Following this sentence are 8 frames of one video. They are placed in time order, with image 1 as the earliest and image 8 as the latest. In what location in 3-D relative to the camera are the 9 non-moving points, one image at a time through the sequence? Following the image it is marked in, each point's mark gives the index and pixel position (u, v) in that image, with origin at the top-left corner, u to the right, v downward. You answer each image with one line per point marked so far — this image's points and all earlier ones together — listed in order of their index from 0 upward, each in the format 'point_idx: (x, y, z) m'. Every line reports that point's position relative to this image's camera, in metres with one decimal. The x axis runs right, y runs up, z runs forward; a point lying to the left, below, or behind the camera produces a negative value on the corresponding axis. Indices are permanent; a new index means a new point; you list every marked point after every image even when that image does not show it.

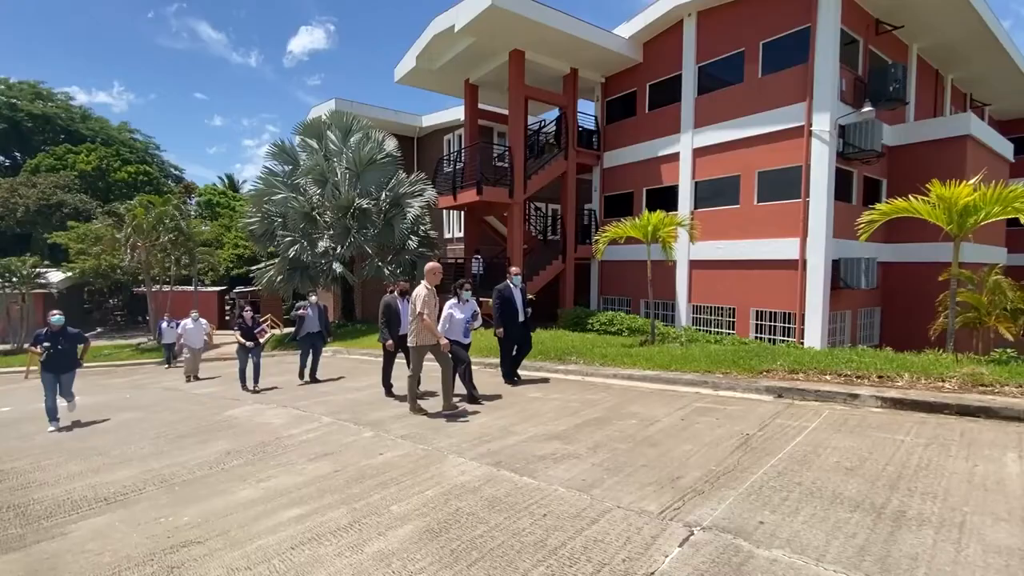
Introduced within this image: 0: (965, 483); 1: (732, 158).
0: (+2.8, -1.2, +3.0) m
1: (+6.5, +3.7, +13.7) m
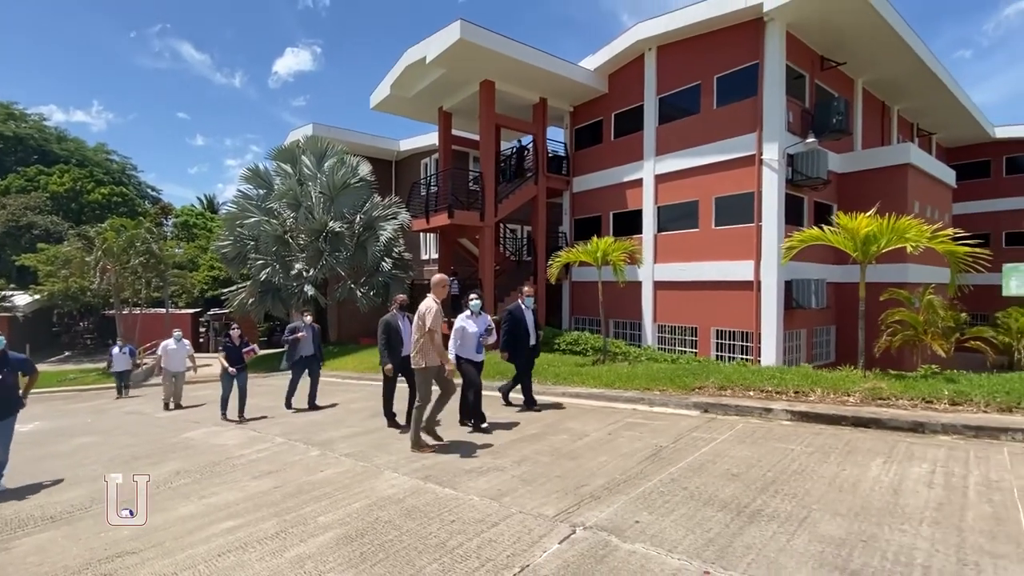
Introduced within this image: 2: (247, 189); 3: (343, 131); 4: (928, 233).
0: (+2.2, -1.4, +3.4) m
1: (+5.5, +3.1, +14.4) m
2: (-9.8, +3.6, +17.6) m
3: (-6.9, +6.5, +19.7) m
4: (+5.3, +0.7, +6.1) m
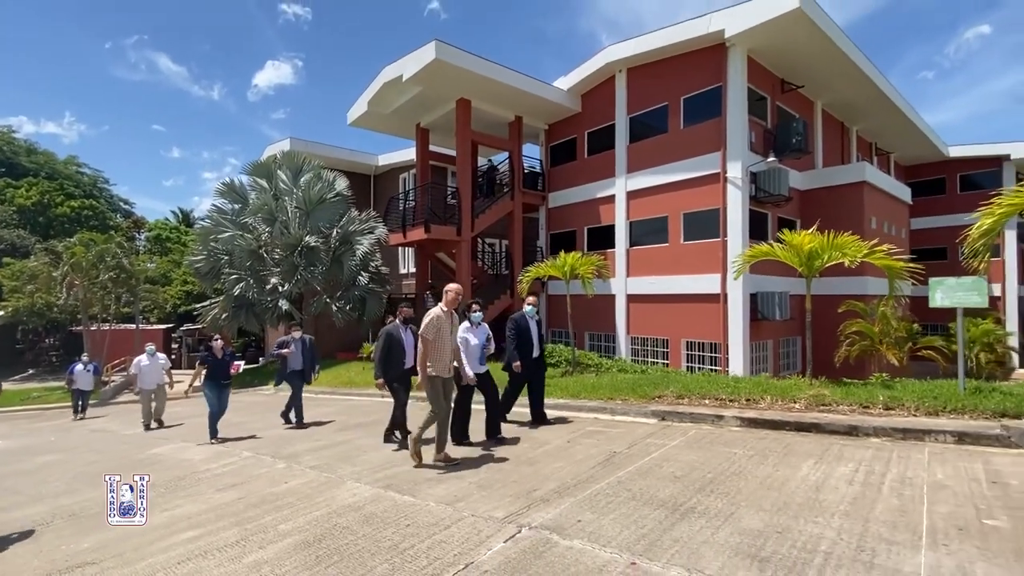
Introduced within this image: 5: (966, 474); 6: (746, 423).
0: (+1.8, -1.5, +3.7) m
1: (+4.7, +2.7, +14.9) m
2: (-10.7, +3.1, +17.6) m
3: (-7.9, +5.9, +19.8) m
4: (+4.8, +0.5, +6.5) m
5: (+3.4, -1.4, +3.6) m
6: (+2.7, -1.6, +5.5) m
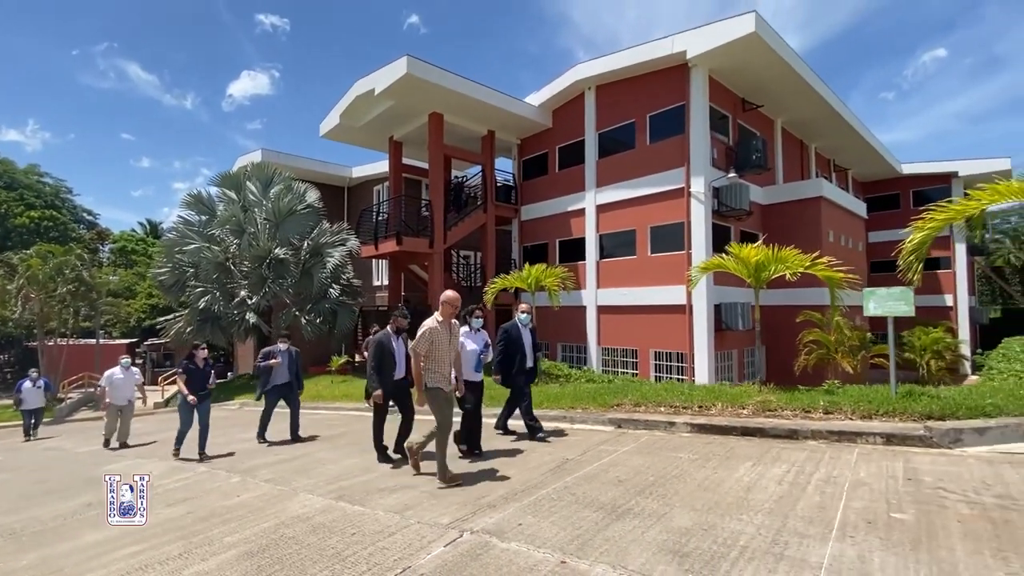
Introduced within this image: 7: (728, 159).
0: (+1.4, -1.6, +3.8) m
1: (+3.8, +2.4, +15.3) m
2: (-11.7, +2.6, +17.3) m
3: (-9.0, +5.4, +19.7) m
4: (+4.3, +0.4, +6.8) m
5: (+3.0, -1.5, +3.9) m
6: (+2.2, -1.7, +5.7) m
7: (+6.9, +4.1, +15.2) m
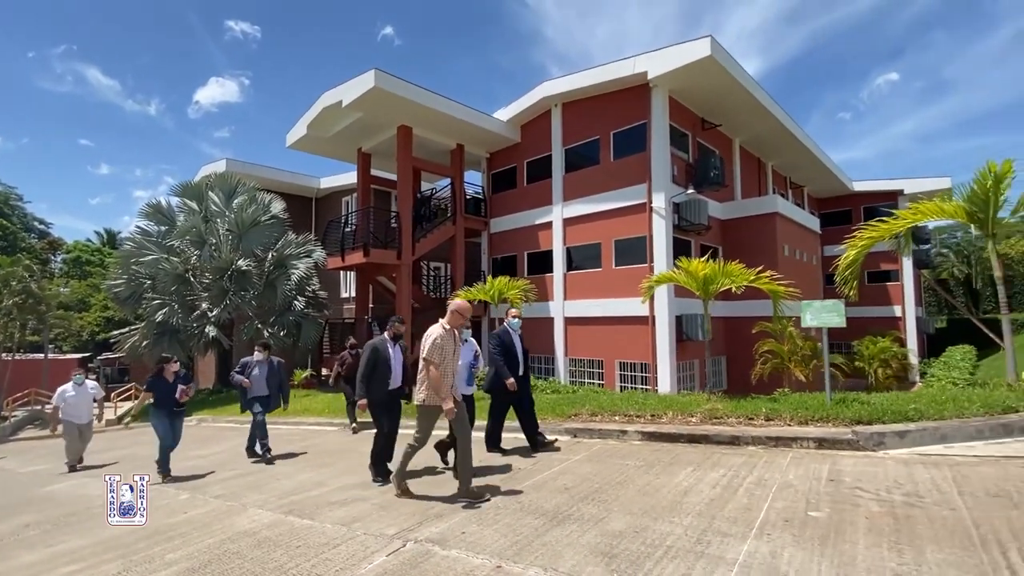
0: (+1.0, -1.7, +4.0) m
1: (+2.7, +2.0, +15.7) m
2: (-12.8, +2.2, +16.8) m
3: (-10.3, +4.9, +19.4) m
4: (+3.7, +0.2, +7.2) m
5: (+2.6, -1.6, +4.1) m
6: (+1.7, -1.8, +5.9) m
7: (+5.8, +3.7, +15.7) m
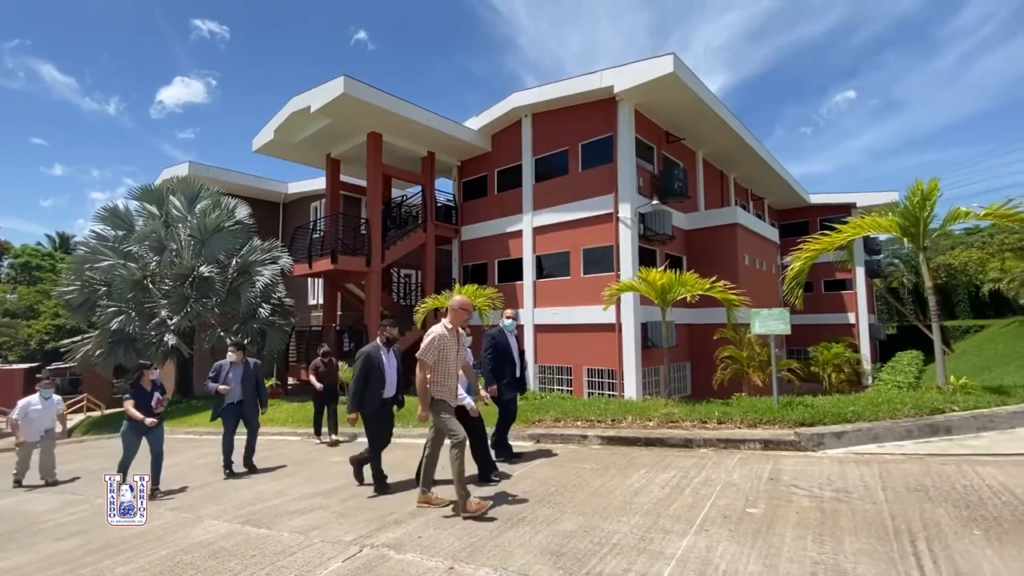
0: (+0.6, -1.8, +4.1) m
1: (+1.7, +1.7, +16.0) m
2: (-13.9, +1.9, +16.2) m
3: (-11.5, +4.6, +19.0) m
4: (+3.1, +0.1, +7.5) m
5: (+2.2, -1.7, +4.4) m
6: (+1.2, -2.0, +6.1) m
7: (+4.8, +3.4, +16.2) m
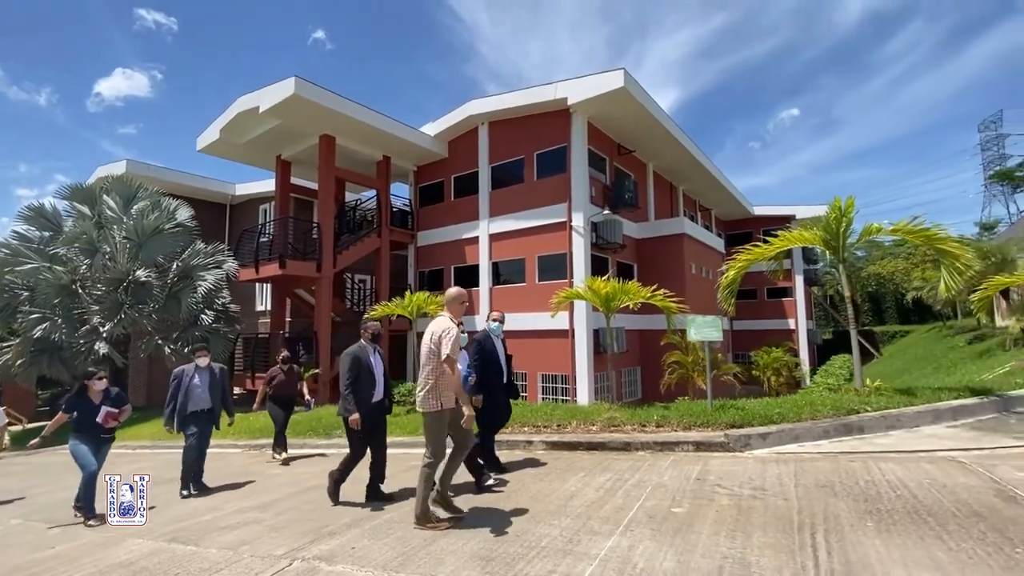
0: (+0.1, -1.9, +4.2) m
1: (+0.2, +1.5, +16.1) m
2: (-15.4, +1.8, +15.1) m
3: (-13.2, +4.4, +18.1) m
4: (+2.3, -0.1, +7.8) m
5: (+1.6, -1.8, +4.6) m
6: (+0.5, -2.1, +6.2) m
7: (+3.2, +3.1, +16.7) m
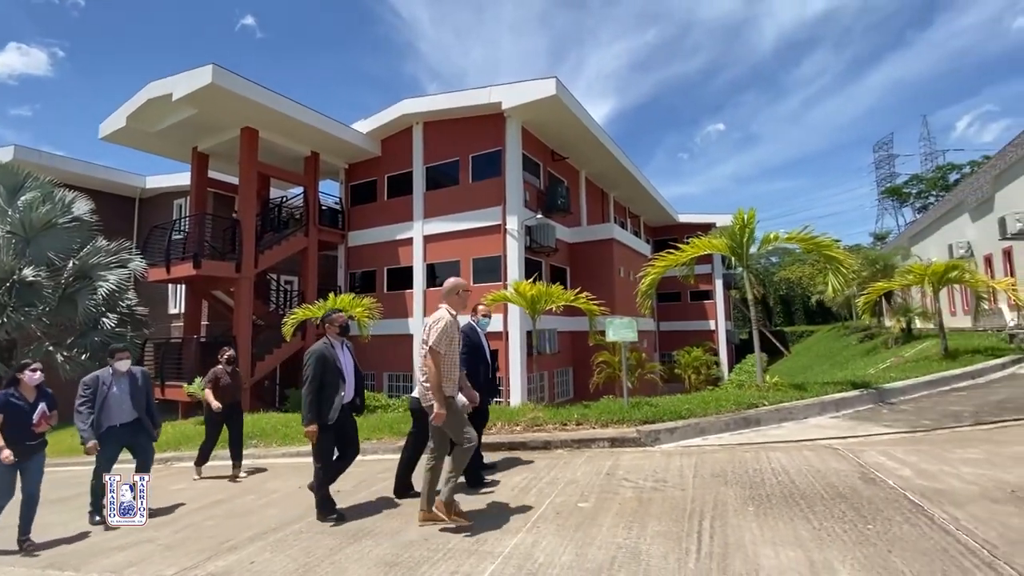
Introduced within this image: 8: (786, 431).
0: (-0.7, -1.9, +4.2) m
1: (-2.1, +1.4, +16.1) m
2: (-17.3, +1.8, +13.1) m
3: (-15.6, +4.4, +16.4) m
4: (+1.1, -0.1, +8.1) m
5: (+0.8, -1.8, +4.8) m
6: (-0.5, -2.1, +6.3) m
7: (+0.9, +3.1, +17.0) m
8: (+3.5, -1.8, +6.1) m
